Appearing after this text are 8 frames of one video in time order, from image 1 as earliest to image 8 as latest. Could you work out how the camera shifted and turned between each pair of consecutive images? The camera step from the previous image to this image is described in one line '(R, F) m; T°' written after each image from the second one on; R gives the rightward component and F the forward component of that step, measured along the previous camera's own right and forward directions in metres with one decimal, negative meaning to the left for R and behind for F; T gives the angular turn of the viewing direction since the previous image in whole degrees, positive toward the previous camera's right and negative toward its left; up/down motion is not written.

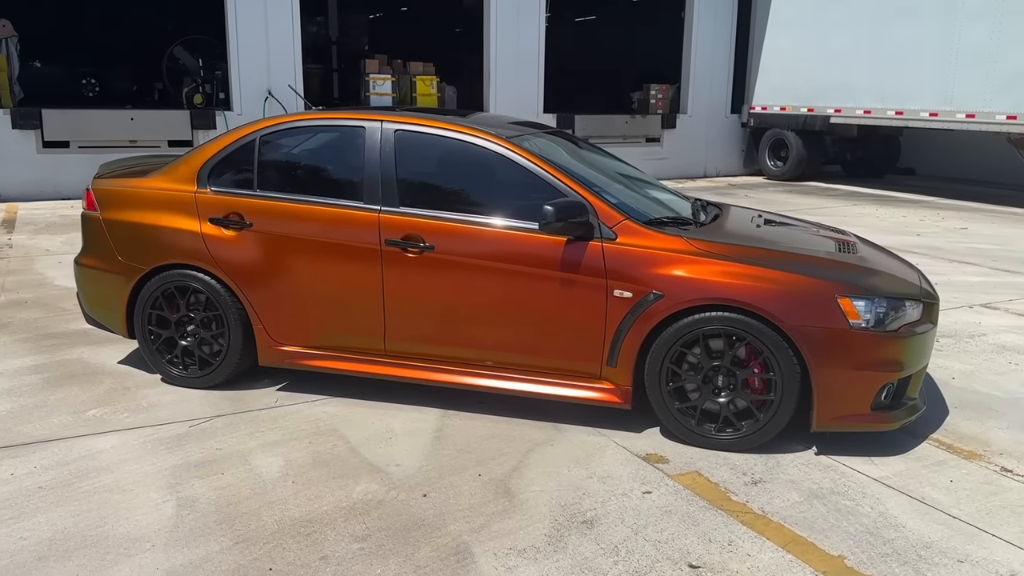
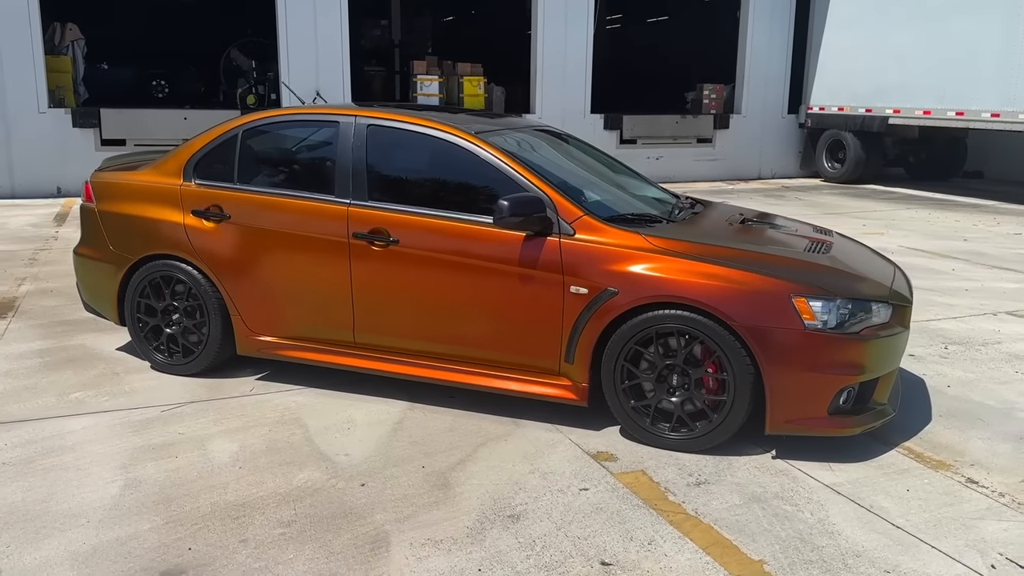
(+0.5, 0.0) m; -5°
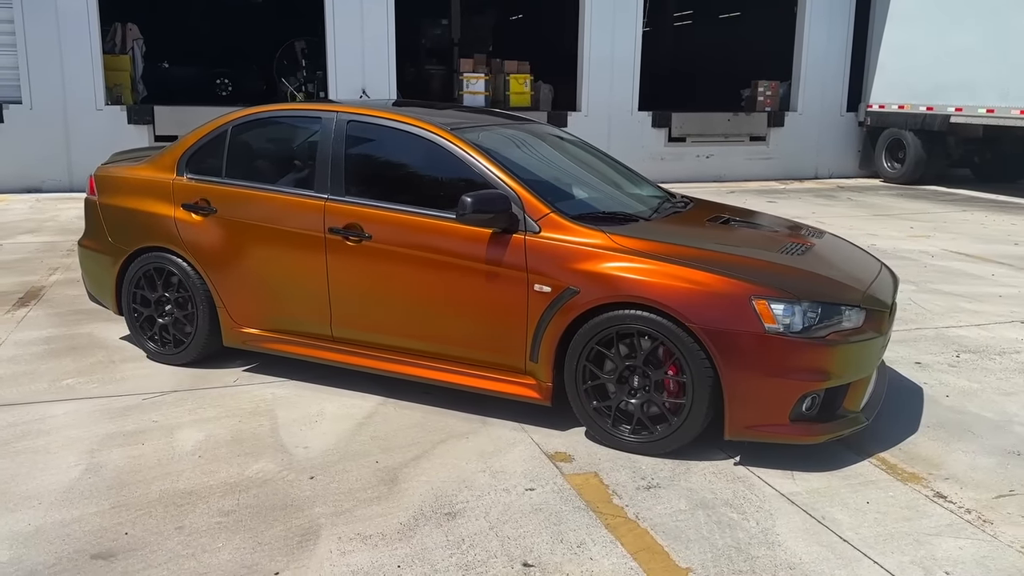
(+0.5, 0.0) m; -5°
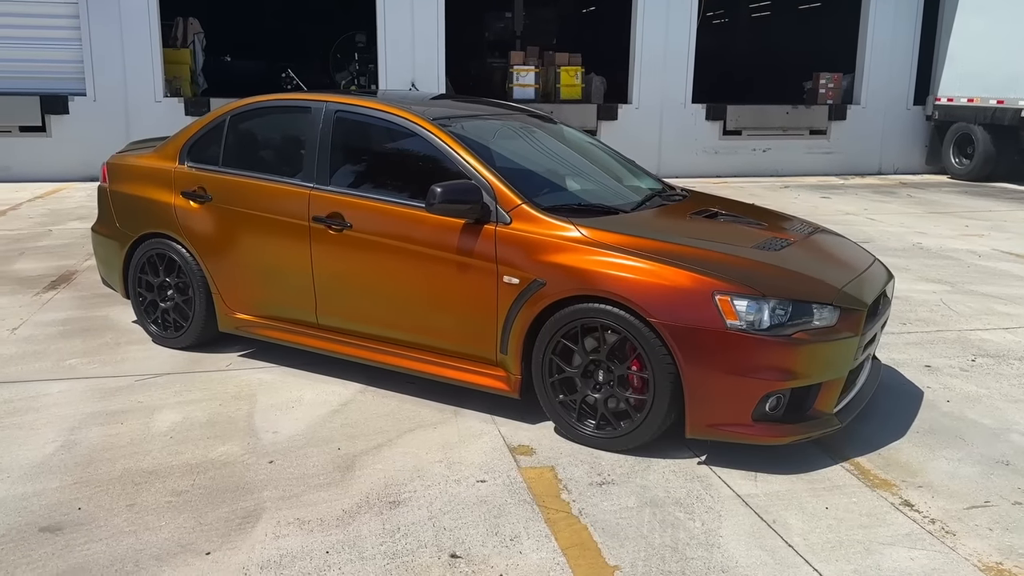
(+0.5, 0.0) m; -5°
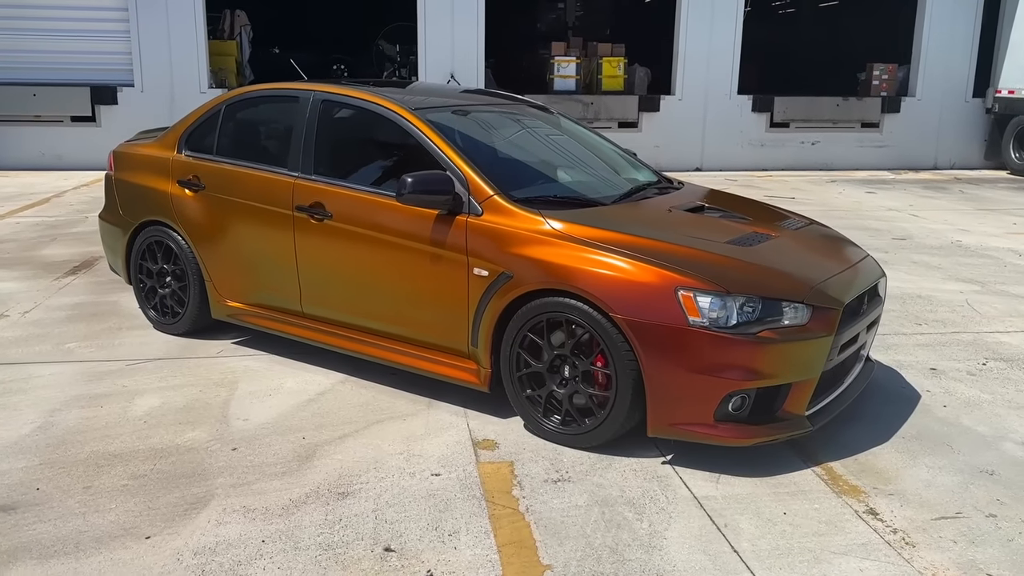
(+0.4, +0.1) m; -4°
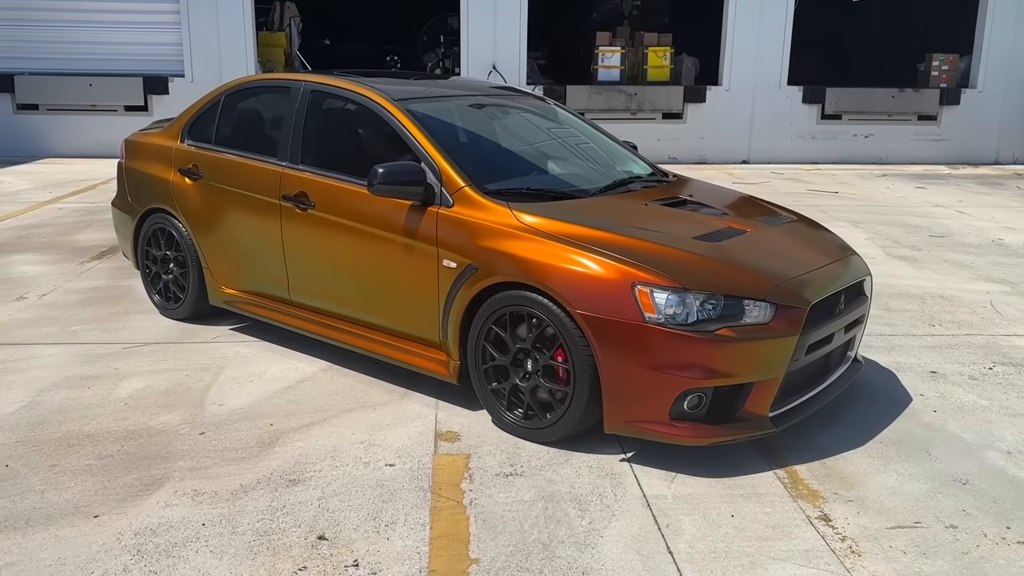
(+0.4, 0.0) m; -4°
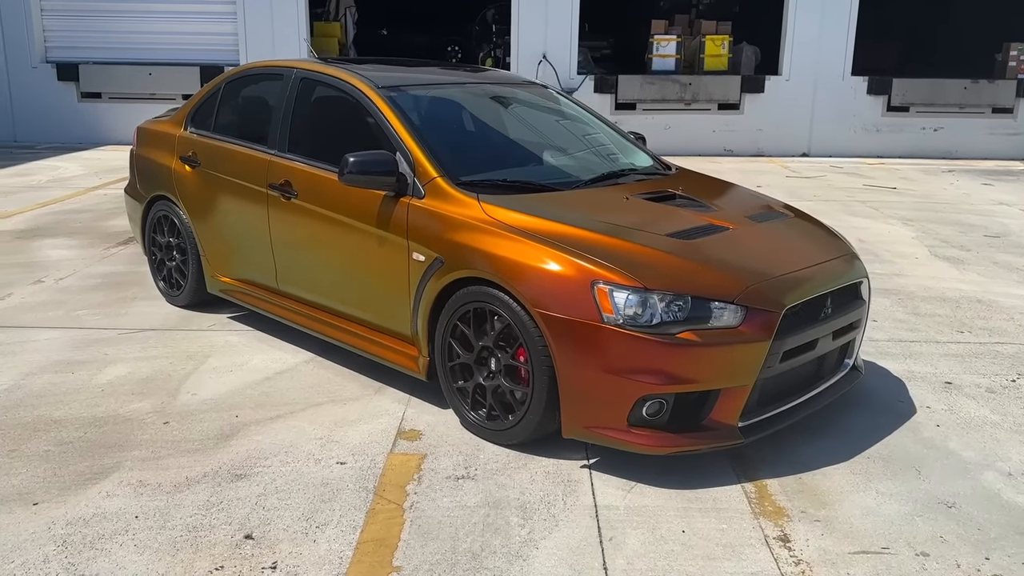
(+0.4, +0.2) m; -5°
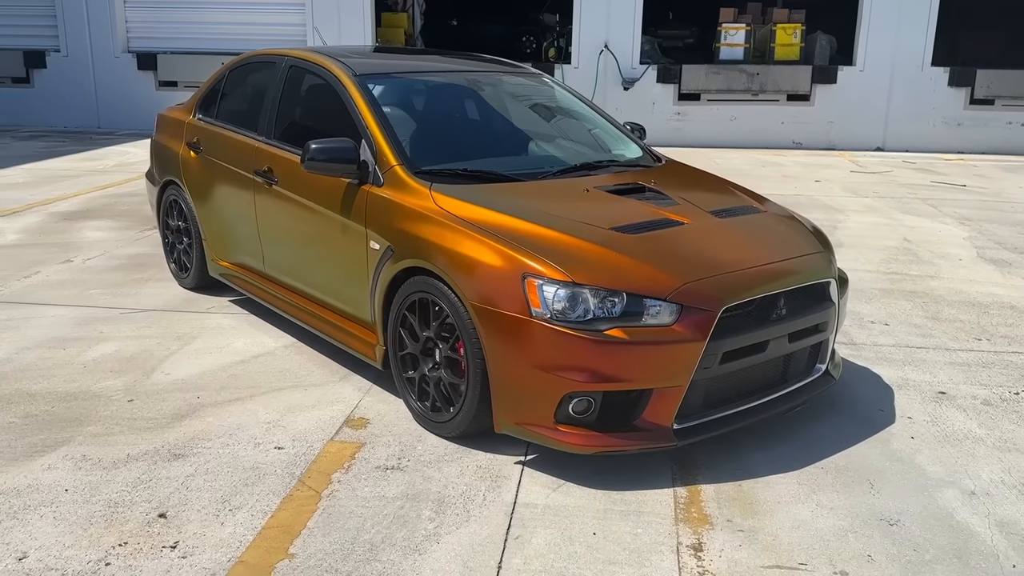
(+0.6, +0.1) m; -6°
